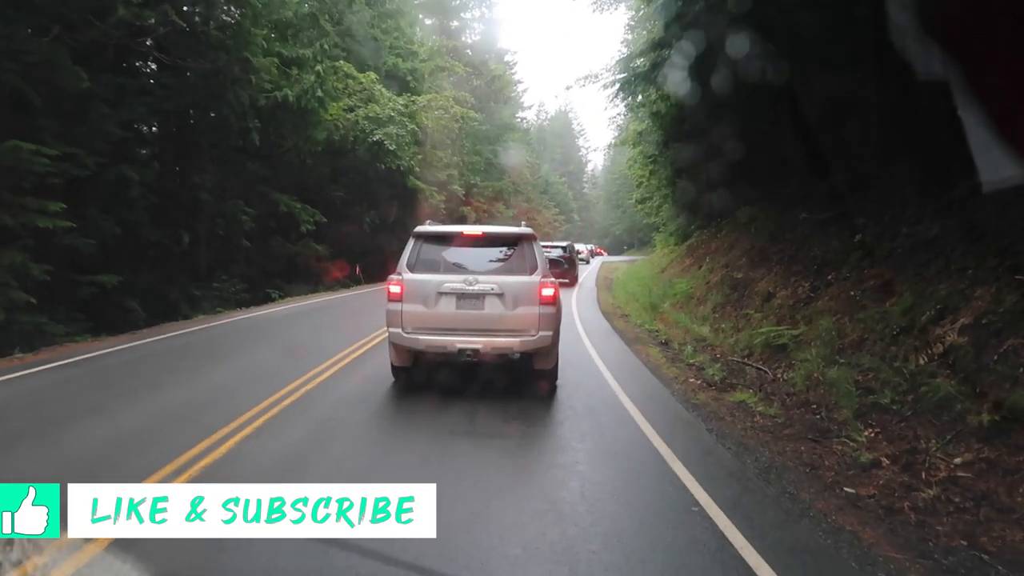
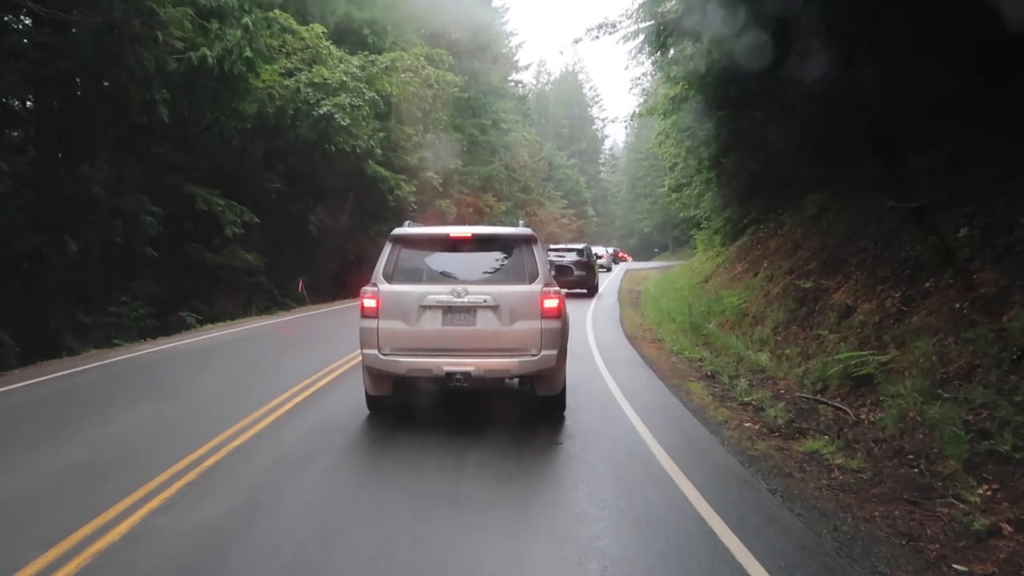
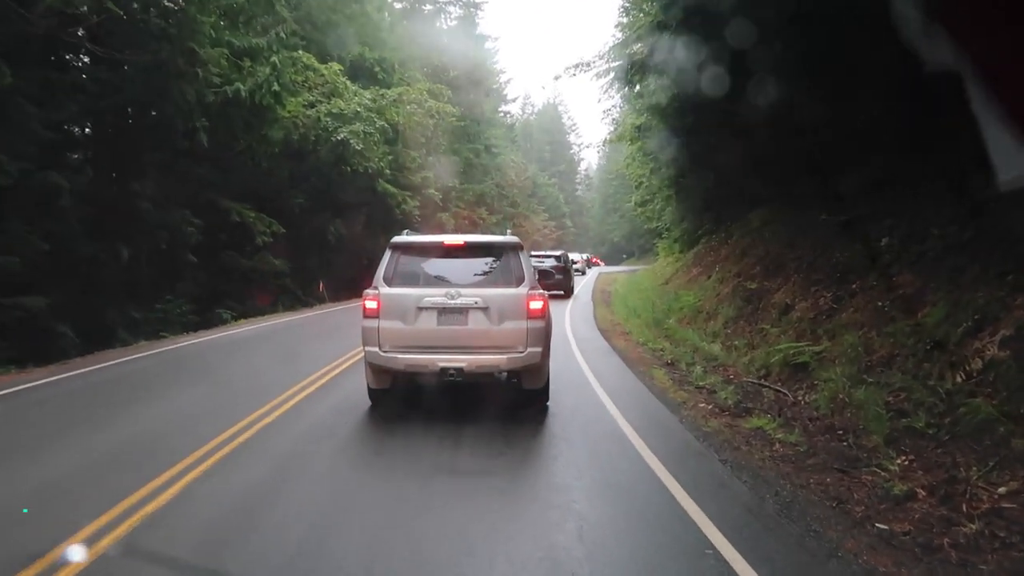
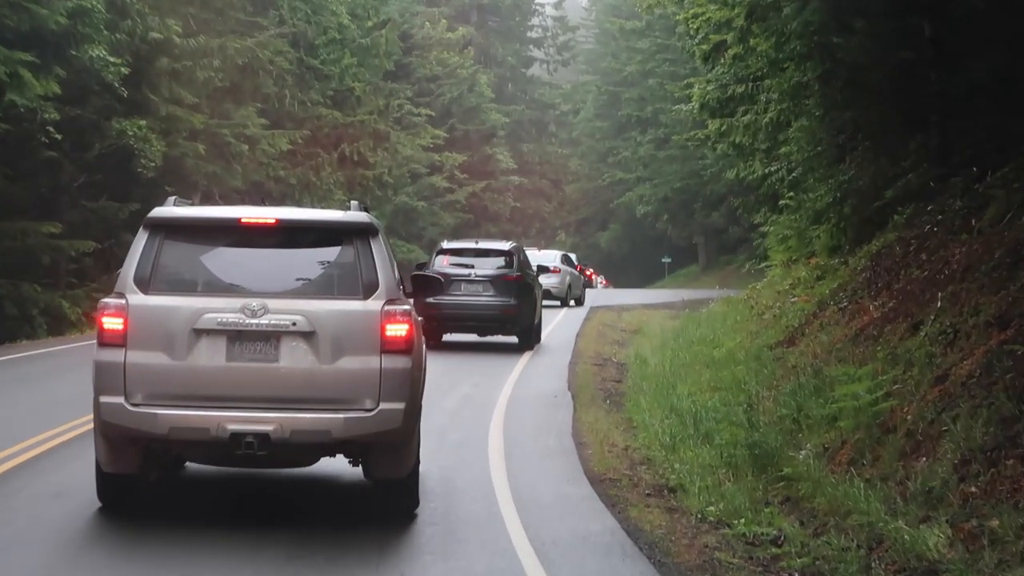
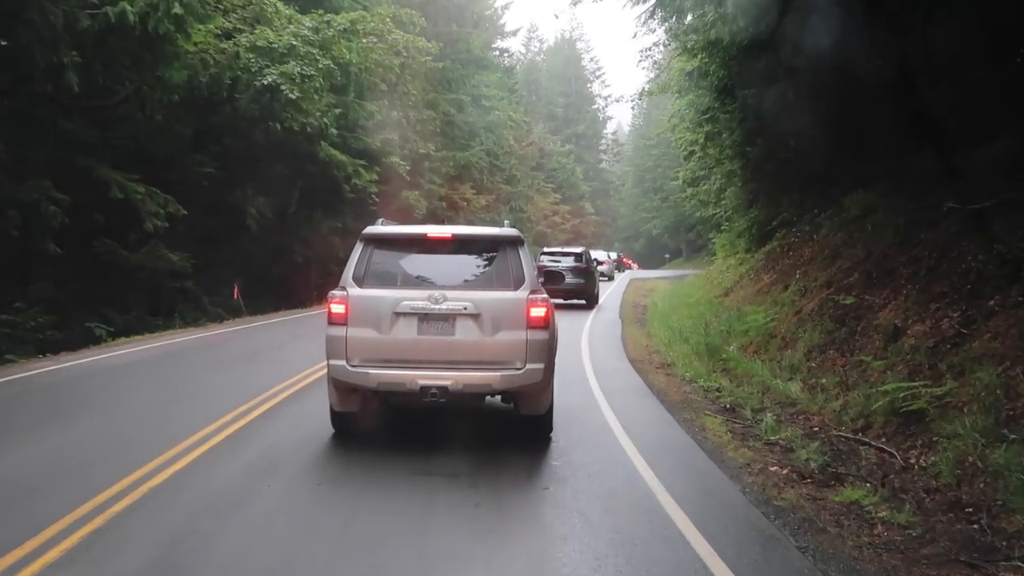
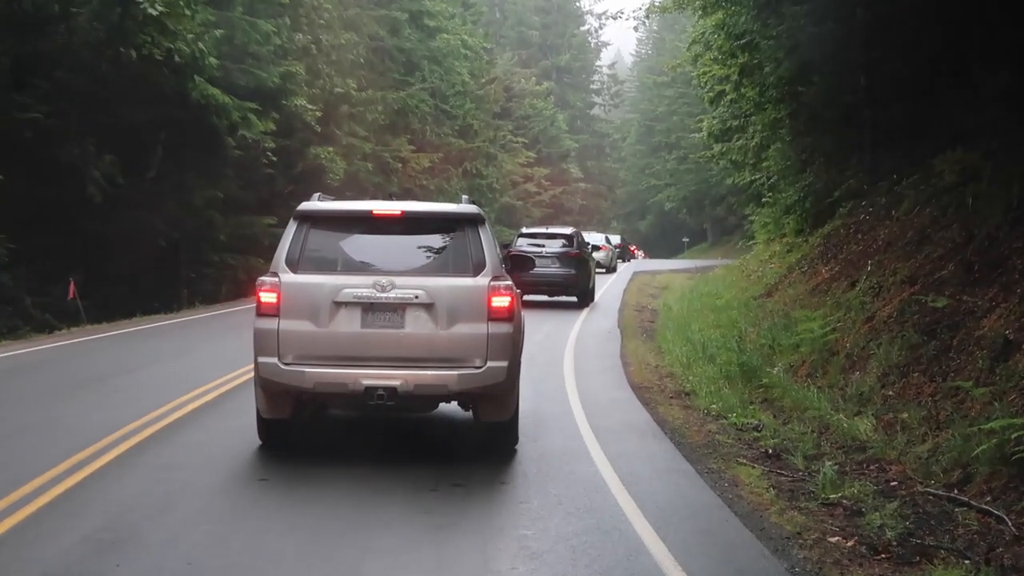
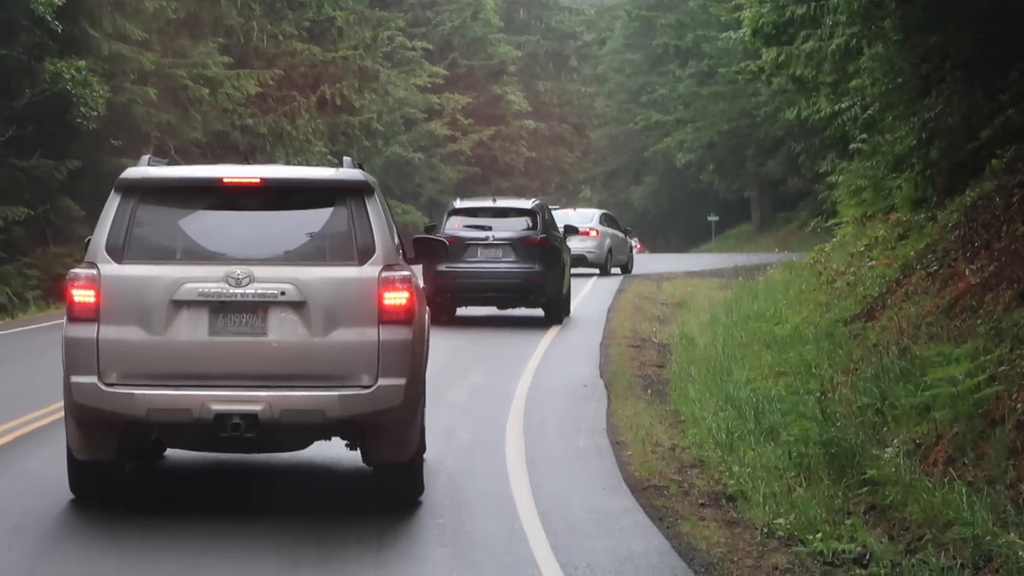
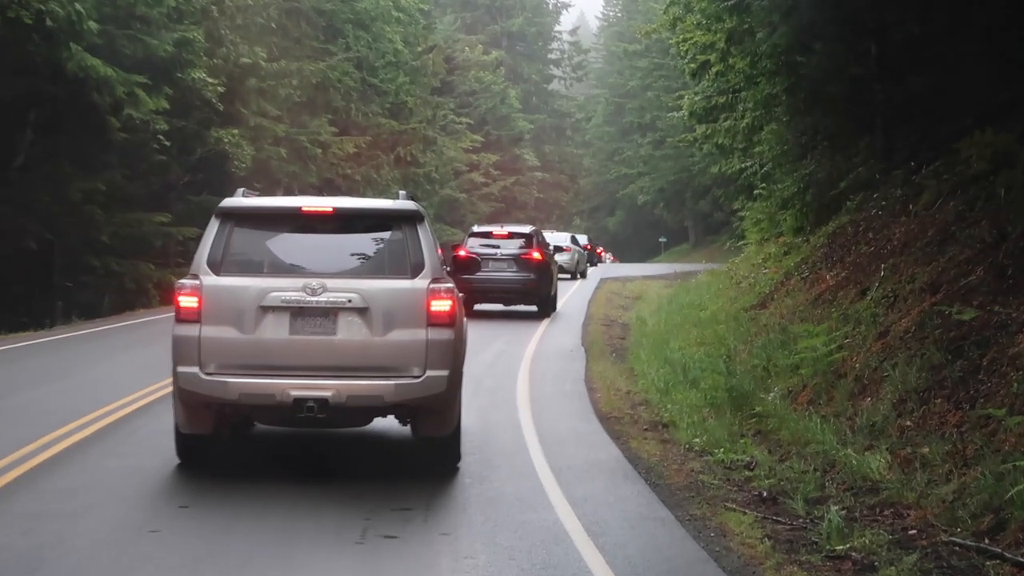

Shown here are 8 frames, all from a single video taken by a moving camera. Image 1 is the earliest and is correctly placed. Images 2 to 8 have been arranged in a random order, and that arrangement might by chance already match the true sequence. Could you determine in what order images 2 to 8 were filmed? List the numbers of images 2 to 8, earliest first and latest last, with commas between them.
3, 2, 5, 6, 8, 4, 7
